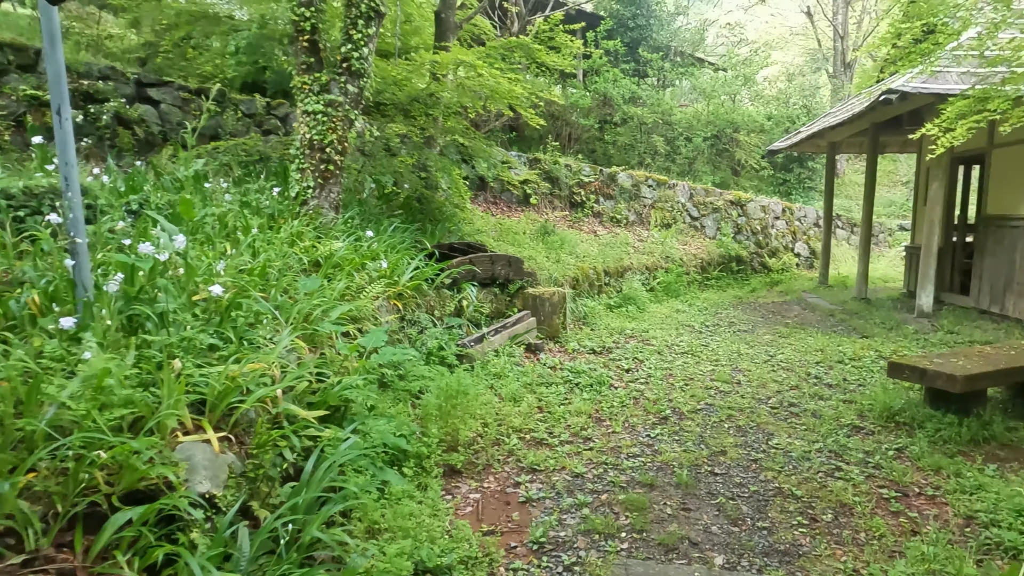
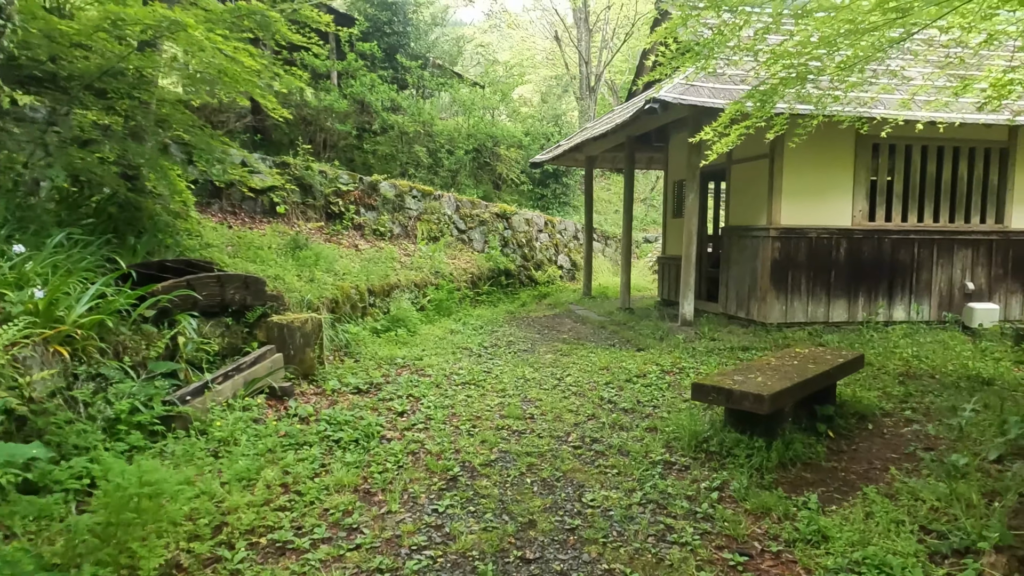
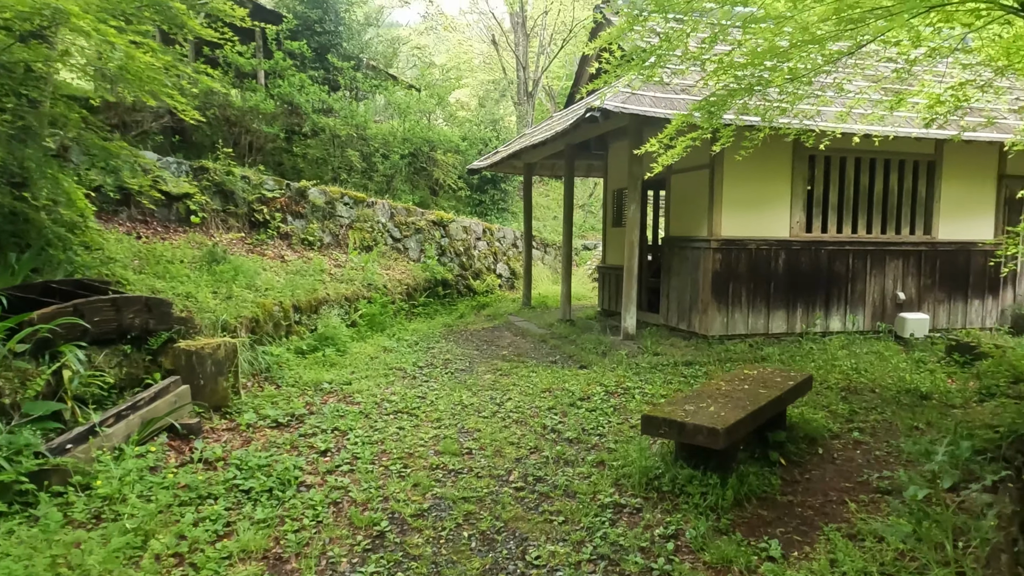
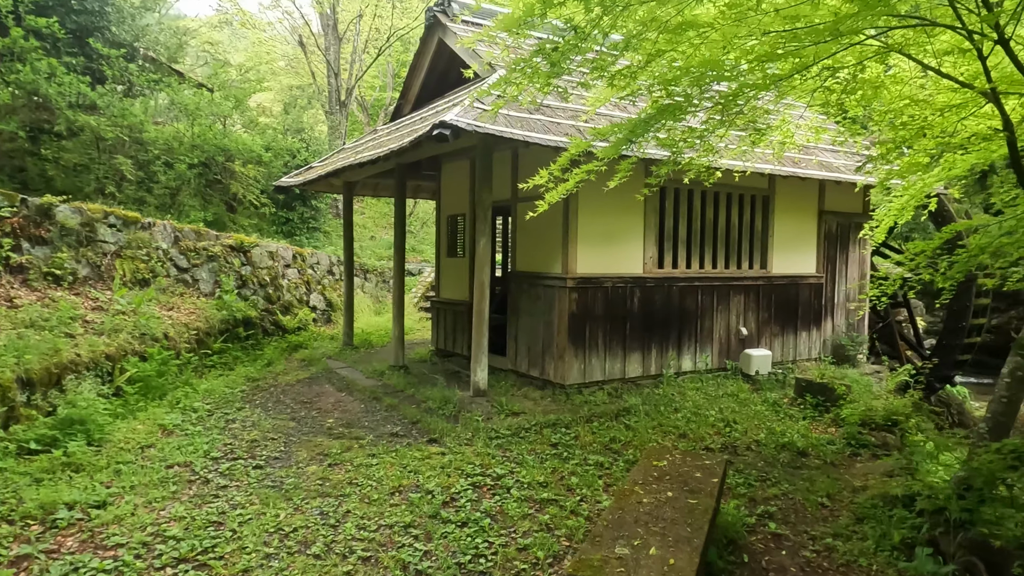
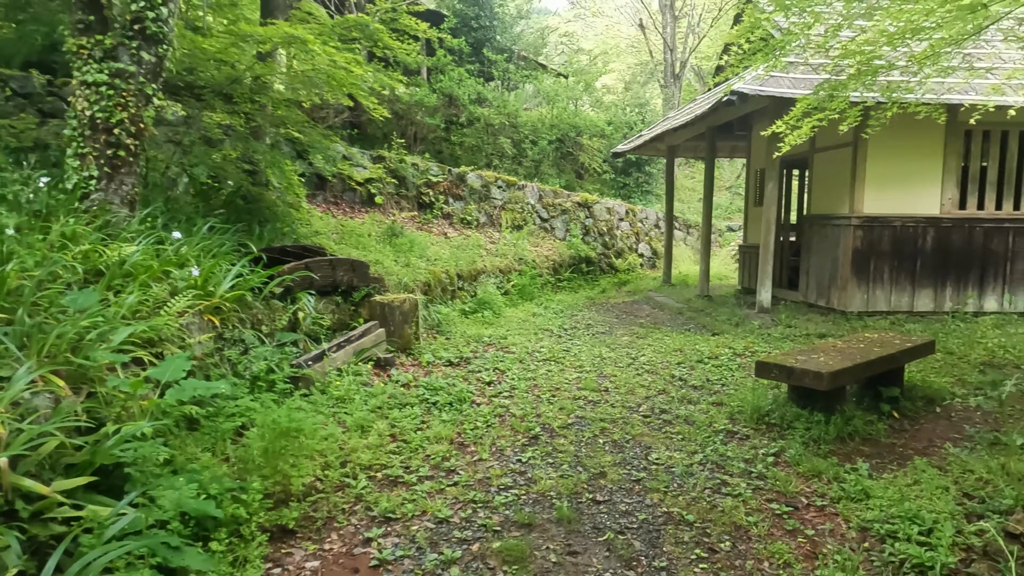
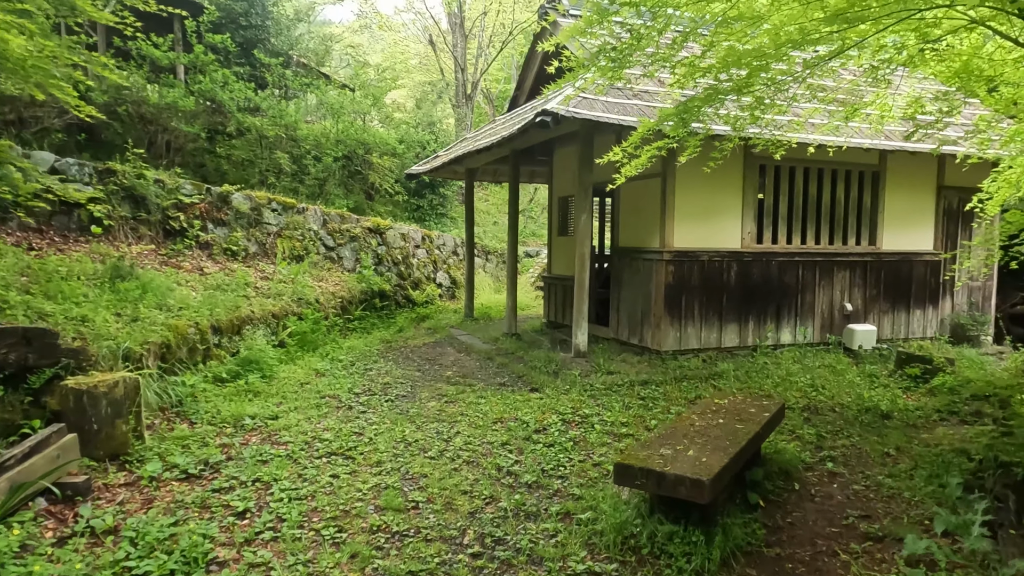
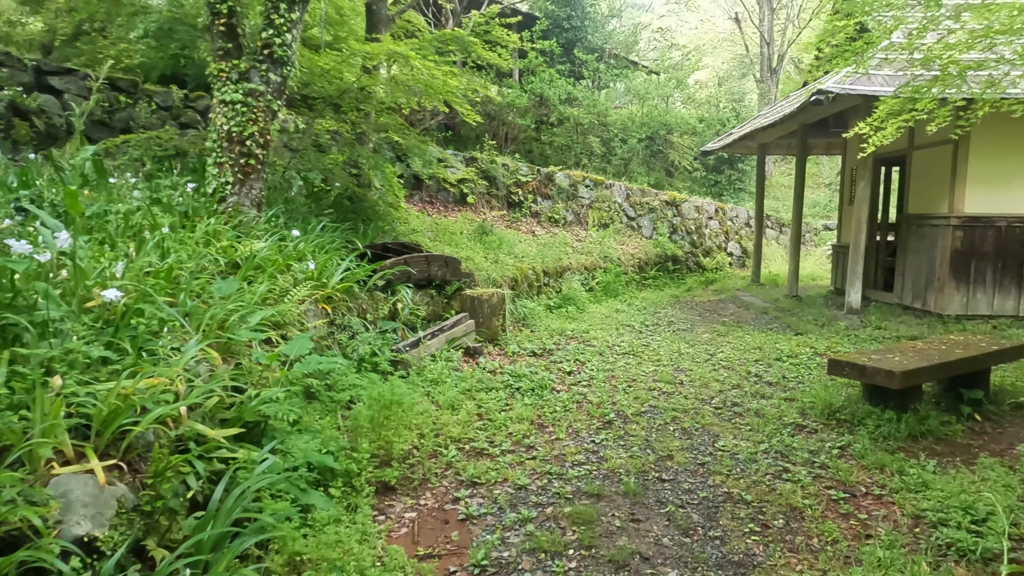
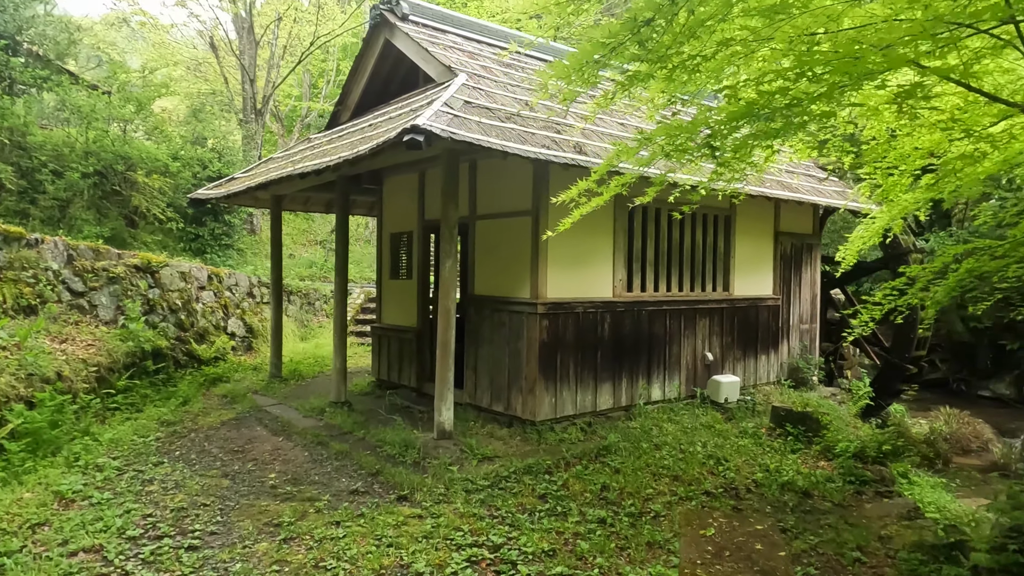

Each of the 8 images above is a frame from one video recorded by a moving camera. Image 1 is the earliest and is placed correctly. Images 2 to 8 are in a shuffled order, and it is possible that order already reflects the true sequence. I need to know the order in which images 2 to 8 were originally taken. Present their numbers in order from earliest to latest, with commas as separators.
7, 5, 2, 3, 6, 4, 8
